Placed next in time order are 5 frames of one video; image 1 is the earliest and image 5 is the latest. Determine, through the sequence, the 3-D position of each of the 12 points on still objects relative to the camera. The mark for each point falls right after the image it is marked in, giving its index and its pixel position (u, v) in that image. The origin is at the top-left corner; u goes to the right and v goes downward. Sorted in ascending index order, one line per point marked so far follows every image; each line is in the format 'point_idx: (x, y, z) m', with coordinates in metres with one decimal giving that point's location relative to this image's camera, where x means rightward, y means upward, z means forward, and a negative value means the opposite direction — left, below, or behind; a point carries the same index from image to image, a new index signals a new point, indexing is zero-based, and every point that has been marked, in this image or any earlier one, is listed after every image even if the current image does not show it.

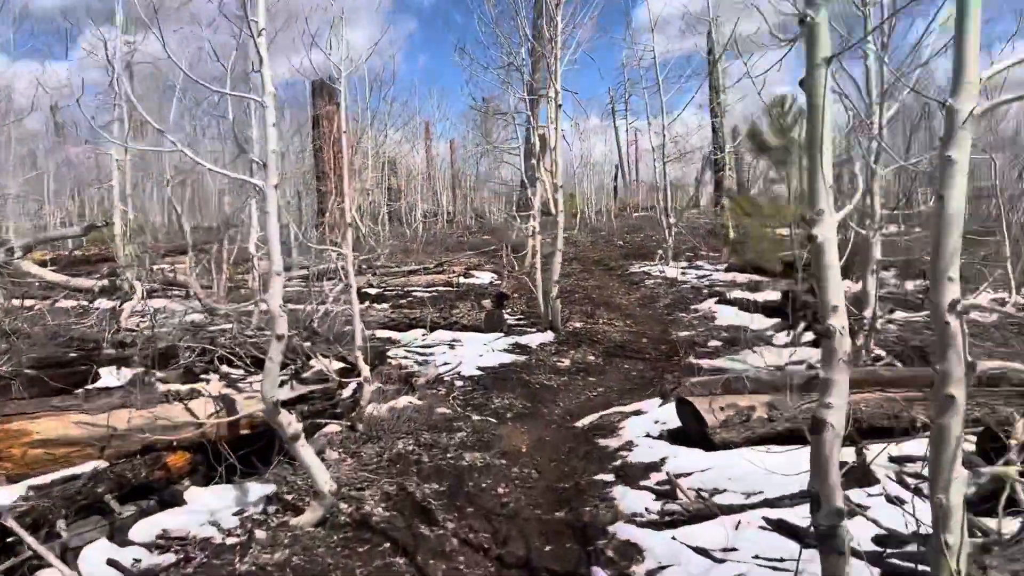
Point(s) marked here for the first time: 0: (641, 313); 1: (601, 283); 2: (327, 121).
0: (+1.2, -0.3, +8.2) m
1: (+1.1, +0.1, +10.9) m
2: (-2.0, +1.8, +9.1) m
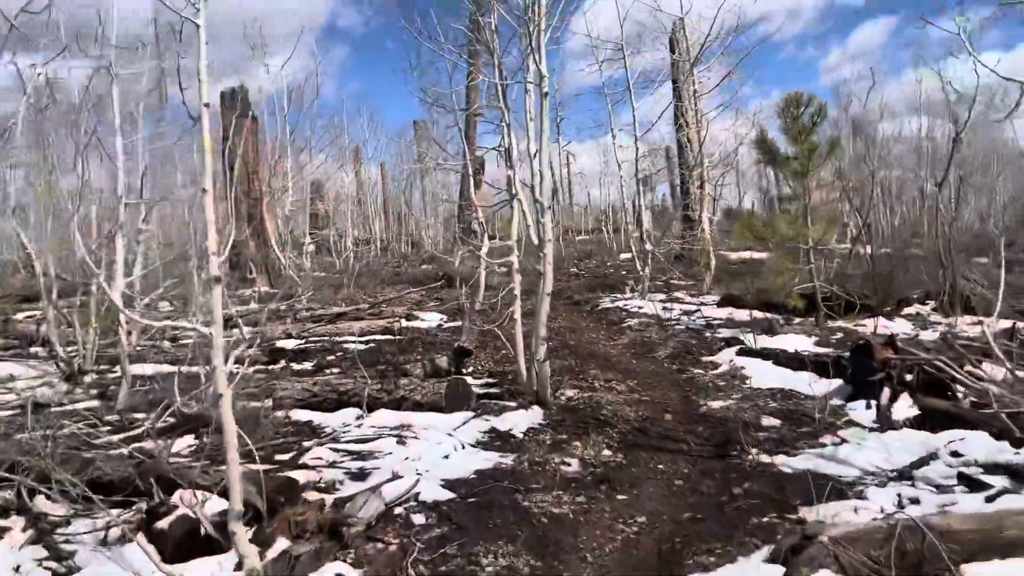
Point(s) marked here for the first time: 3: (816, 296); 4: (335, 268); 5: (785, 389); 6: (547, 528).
0: (+1.0, -0.6, +6.3) m
1: (+0.7, -0.4, +9.0) m
2: (-2.4, +1.3, +7.0) m
3: (+2.7, -0.1, +7.6) m
4: (-3.2, +0.4, +15.1) m
5: (+1.7, -0.6, +5.3) m
6: (+0.1, -0.9, +3.3) m
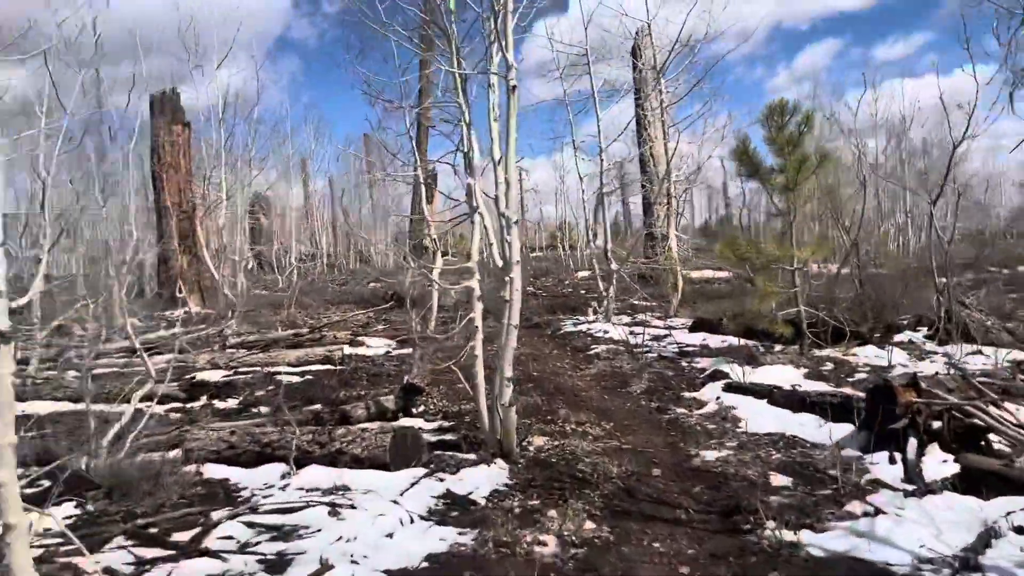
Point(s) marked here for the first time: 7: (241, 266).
0: (+0.7, -0.8, +5.6) m
1: (+0.2, -0.6, +8.2) m
2: (-2.7, +1.1, +6.1) m
3: (+2.4, -0.3, +6.9) m
4: (-3.9, 0.0, +14.1) m
5: (+1.5, -0.8, +4.5) m
6: (0.0, -1.0, +2.5) m
7: (-4.2, +0.3, +13.0) m
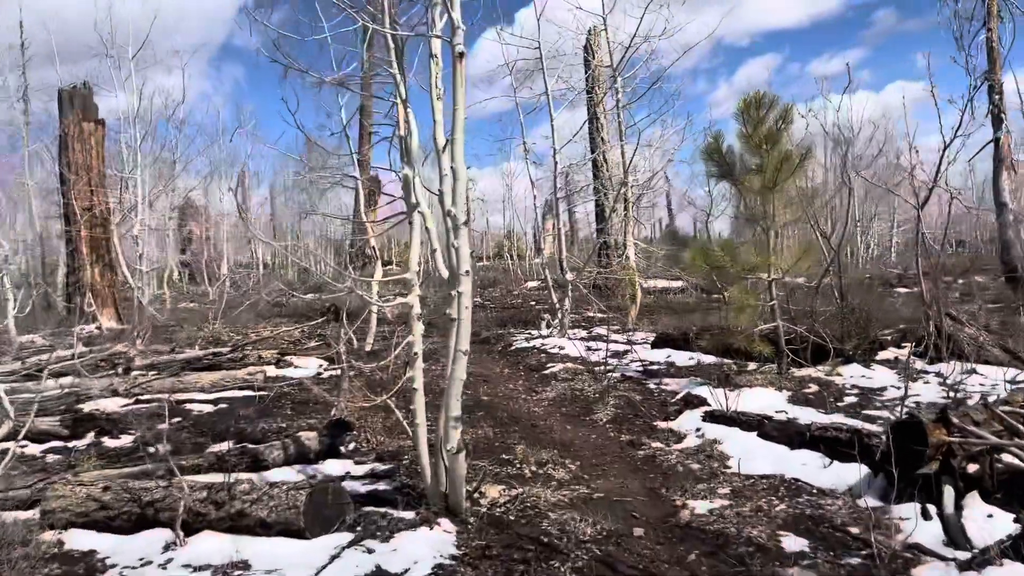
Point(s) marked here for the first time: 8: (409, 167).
0: (+0.4, -0.9, +4.8) m
1: (-0.2, -0.7, +7.4) m
2: (-3.0, +1.1, +5.1) m
3: (+2.0, -0.4, +6.3) m
4: (-4.8, -0.1, +13.1) m
5: (+1.2, -0.9, +3.8) m
6: (-0.1, -1.1, +1.6) m
7: (-4.9, +0.2, +11.9) m
8: (-0.4, +0.5, +3.5) m
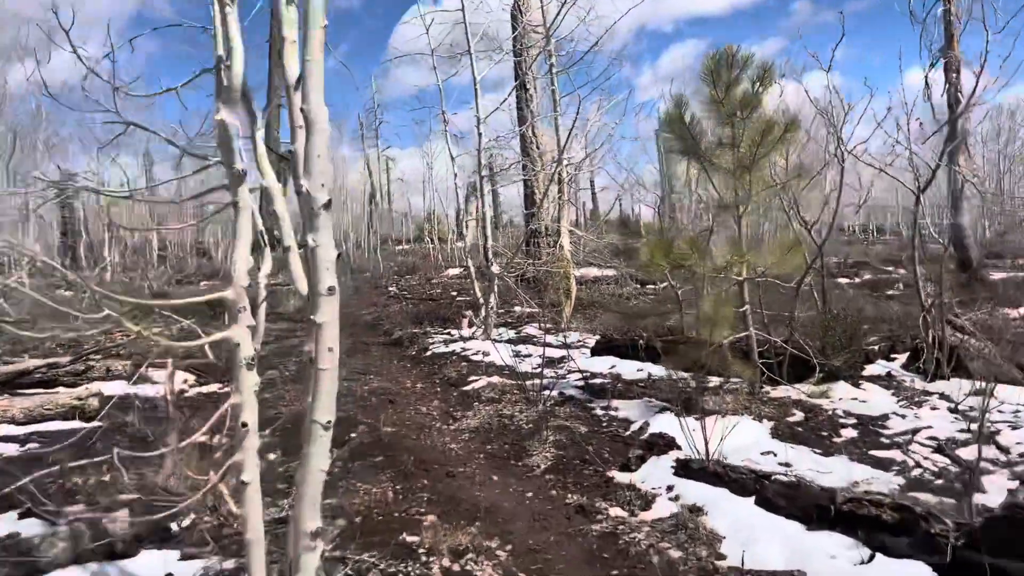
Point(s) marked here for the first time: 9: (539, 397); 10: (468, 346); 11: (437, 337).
0: (0.0, -0.9, +3.5) m
1: (-0.9, -0.7, +6.1) m
2: (-3.4, +1.0, +3.5) m
3: (+1.5, -0.4, +5.1) m
4: (-5.9, 0.0, +11.3) m
5: (+0.9, -0.9, +2.6) m
6: (-0.2, -1.2, +0.3) m
7: (-5.9, +0.3, +10.1) m
8: (-0.7, +0.4, +2.1) m
9: (+0.2, -0.7, +5.4) m
10: (-0.4, -0.5, +7.5) m
11: (-0.7, -0.5, +8.4) m
